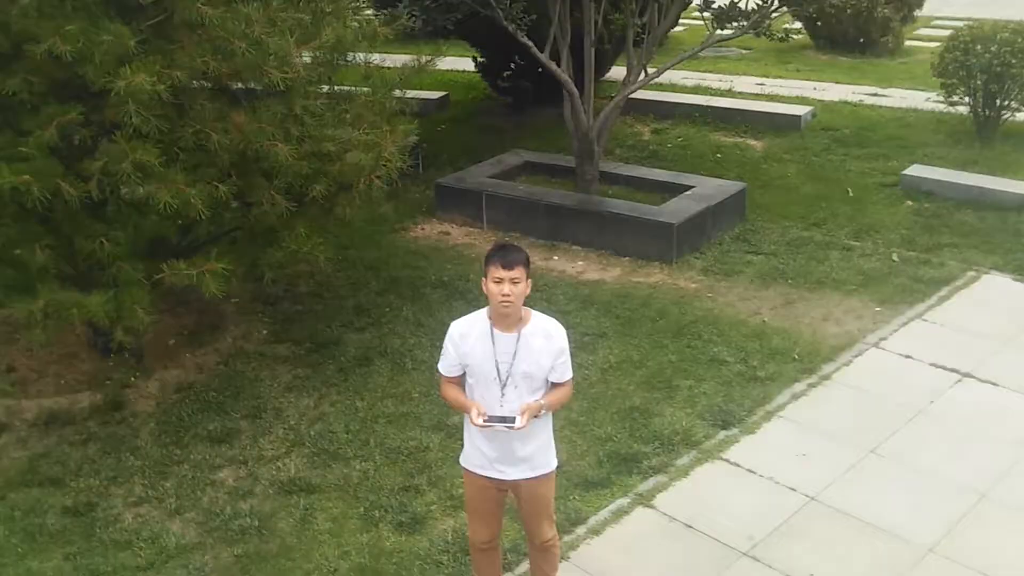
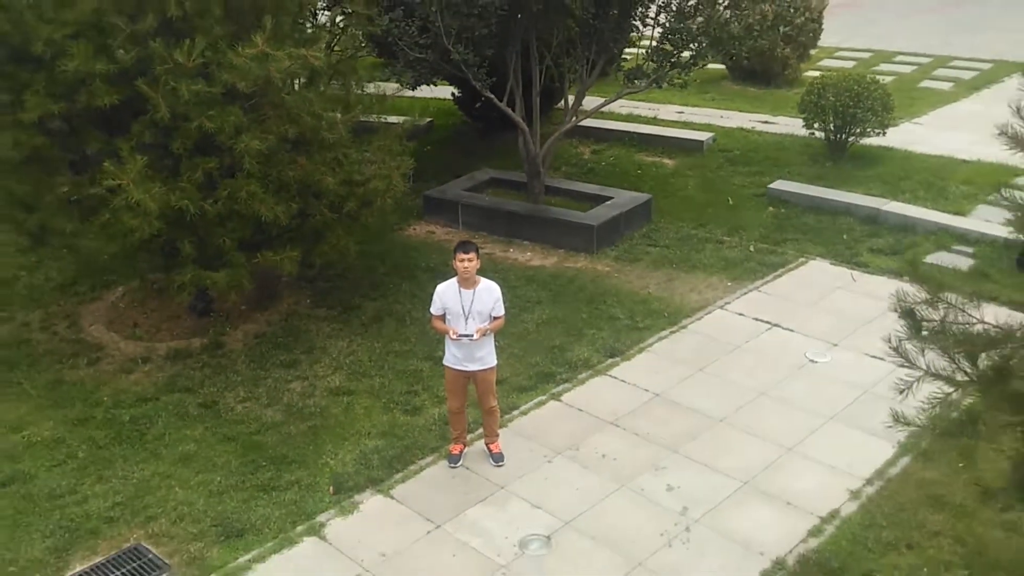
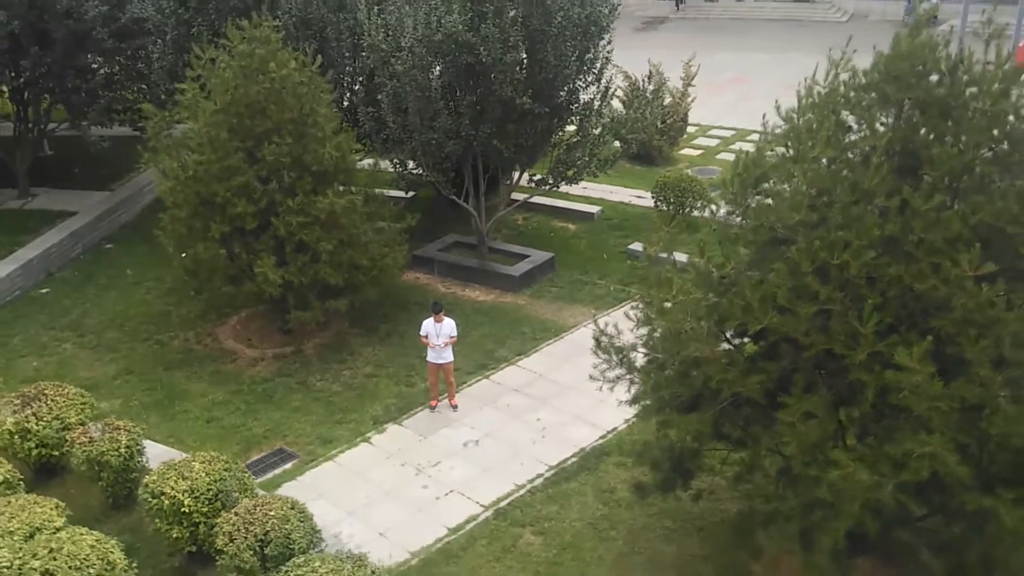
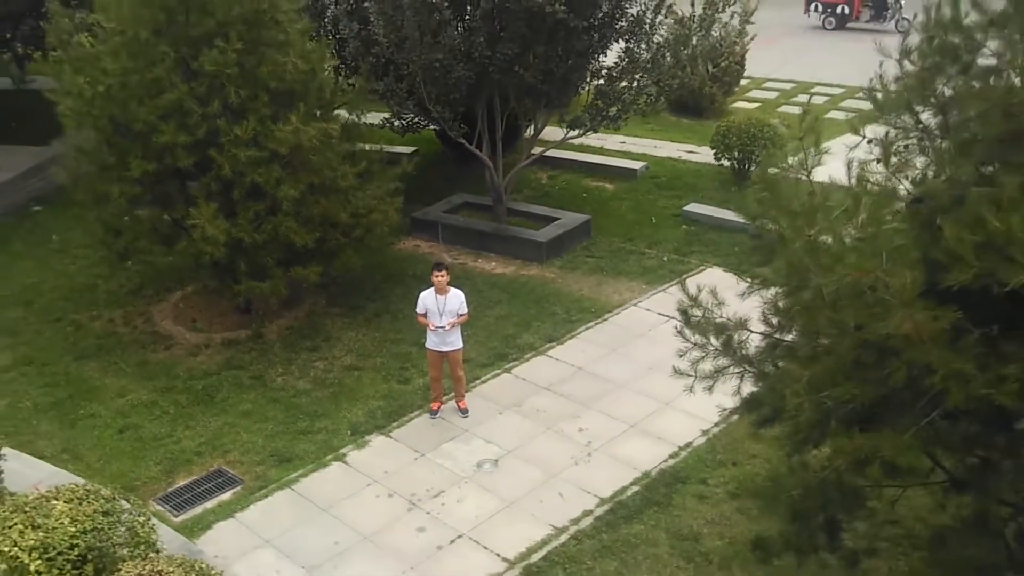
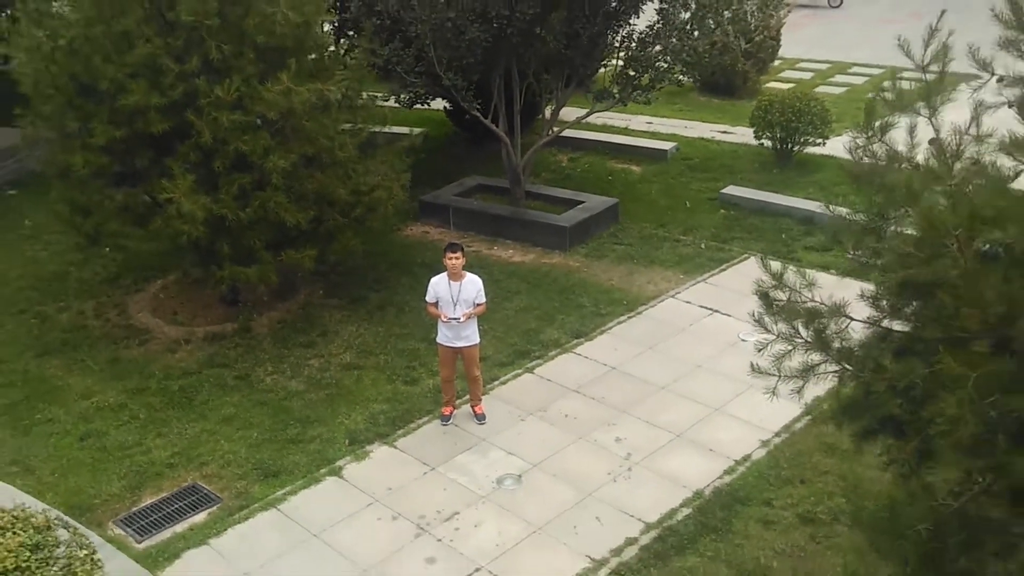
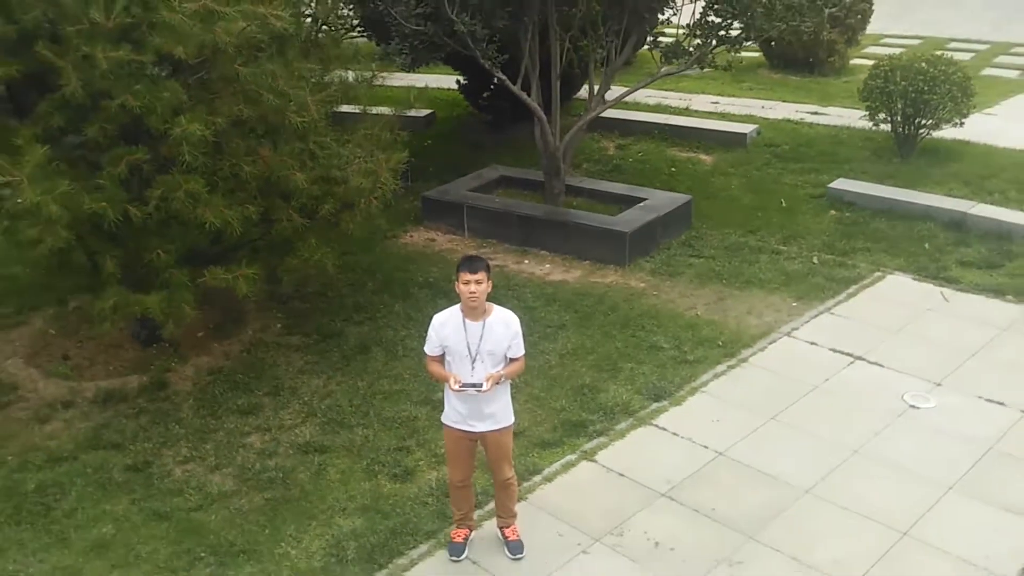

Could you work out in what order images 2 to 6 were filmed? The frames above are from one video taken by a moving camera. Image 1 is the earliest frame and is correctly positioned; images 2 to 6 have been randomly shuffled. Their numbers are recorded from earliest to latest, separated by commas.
6, 2, 5, 4, 3
